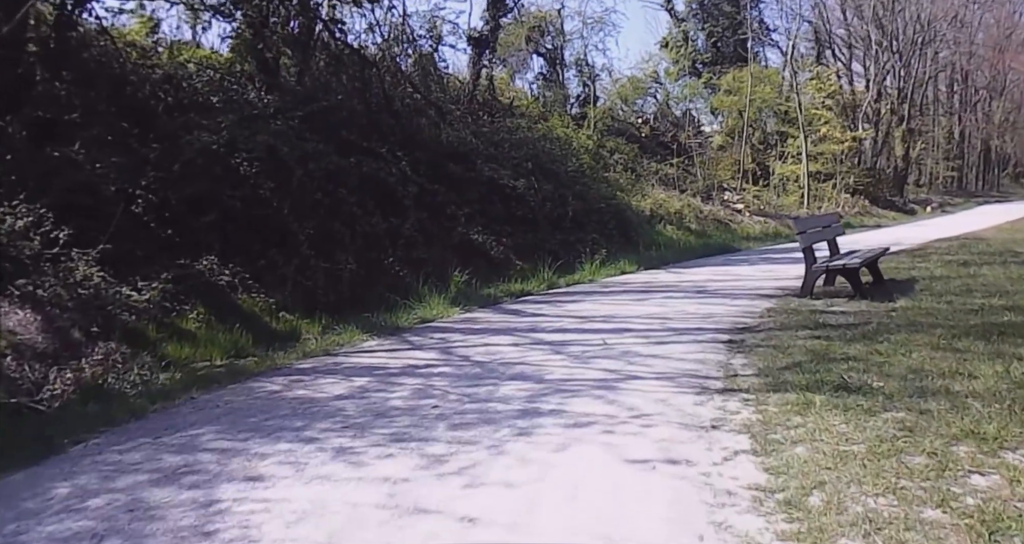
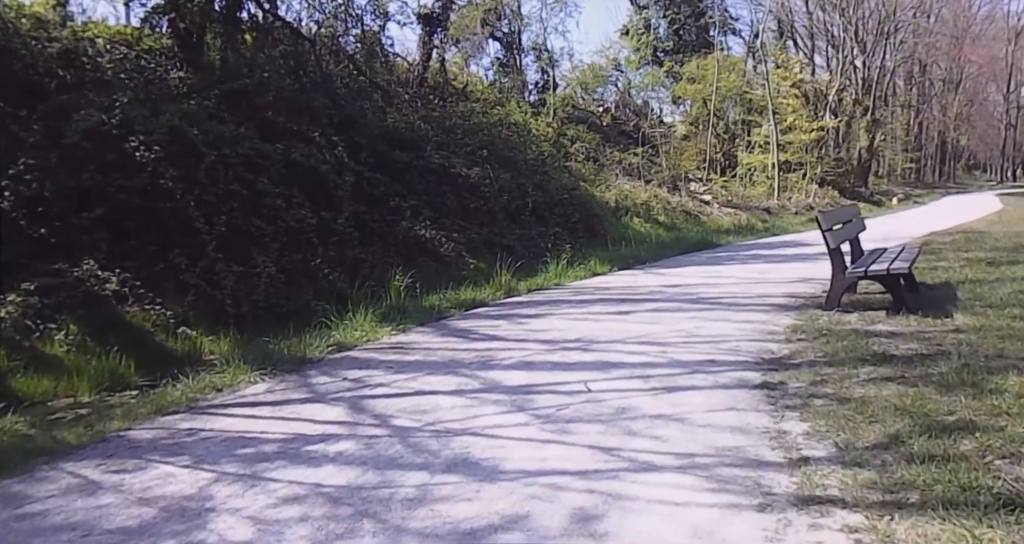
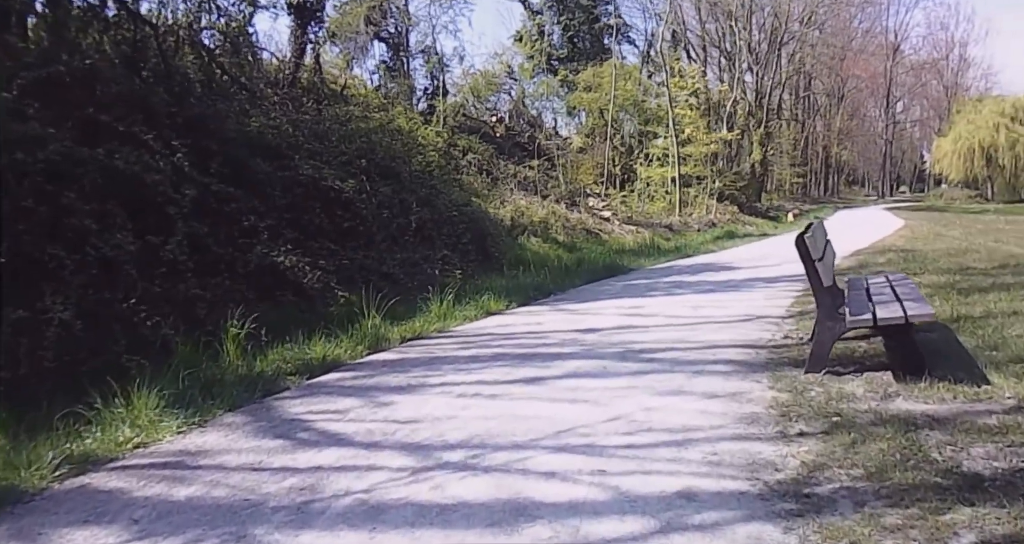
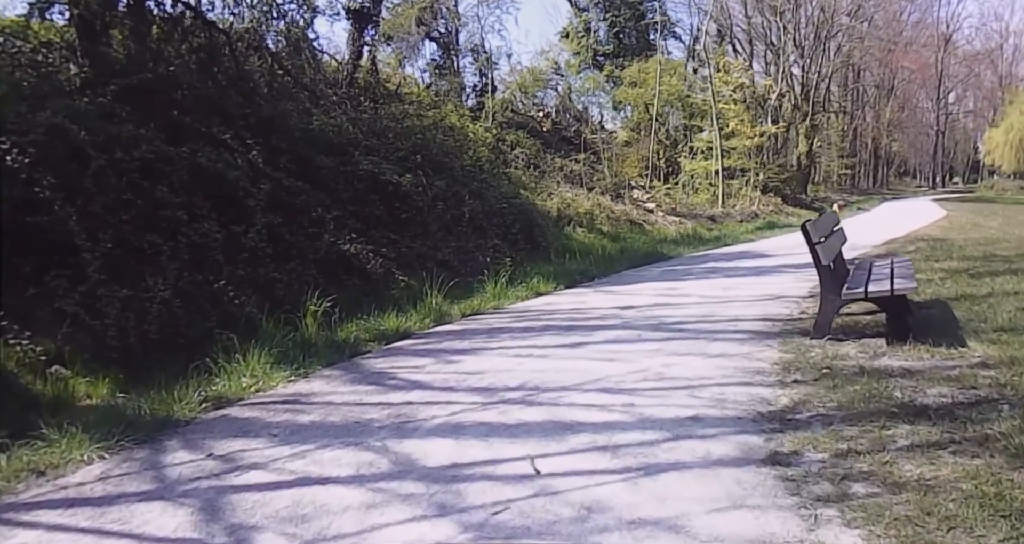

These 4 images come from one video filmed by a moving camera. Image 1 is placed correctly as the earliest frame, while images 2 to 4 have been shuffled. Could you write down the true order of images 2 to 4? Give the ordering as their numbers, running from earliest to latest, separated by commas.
2, 4, 3
